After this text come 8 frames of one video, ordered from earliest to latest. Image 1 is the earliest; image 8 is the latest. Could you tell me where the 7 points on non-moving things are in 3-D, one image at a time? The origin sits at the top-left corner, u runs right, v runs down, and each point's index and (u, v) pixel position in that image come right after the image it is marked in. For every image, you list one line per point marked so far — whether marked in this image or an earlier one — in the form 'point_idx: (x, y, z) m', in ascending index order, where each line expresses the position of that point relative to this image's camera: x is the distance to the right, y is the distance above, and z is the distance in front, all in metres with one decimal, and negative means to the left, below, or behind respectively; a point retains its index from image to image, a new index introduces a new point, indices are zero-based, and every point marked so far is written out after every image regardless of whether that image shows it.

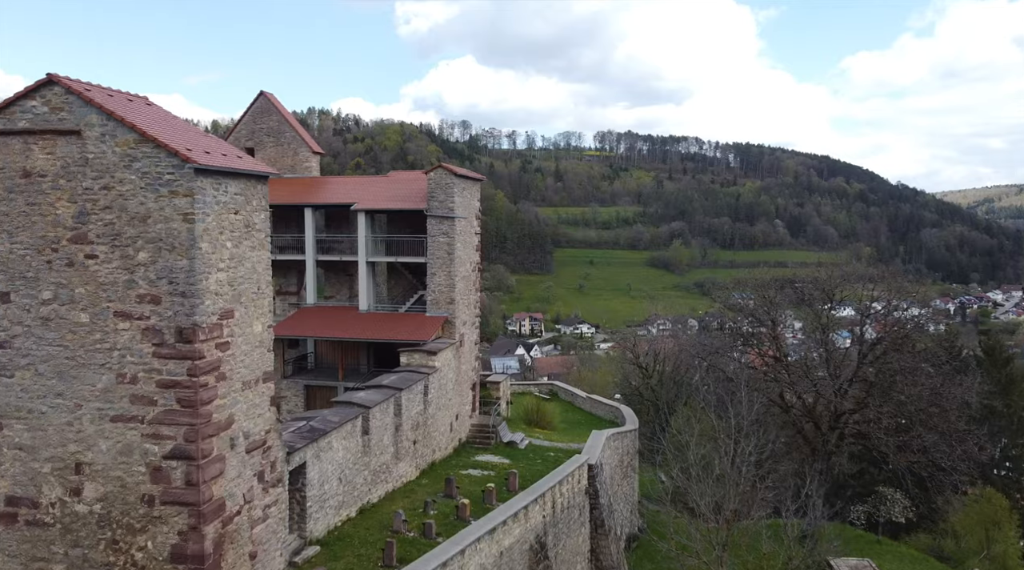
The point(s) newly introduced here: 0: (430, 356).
0: (-1.6, -1.4, +16.4) m
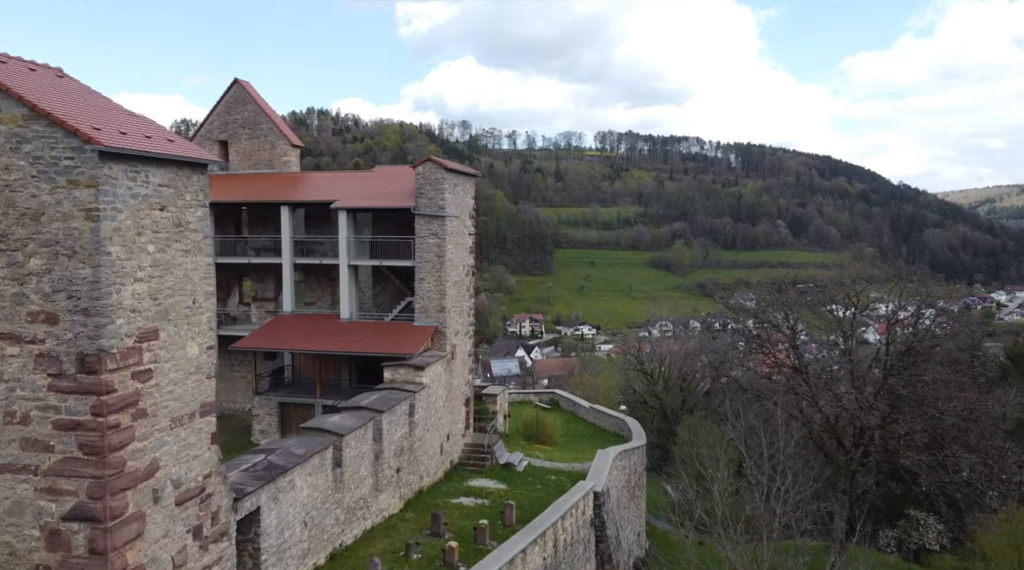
0: (-1.7, -1.5, +14.7) m
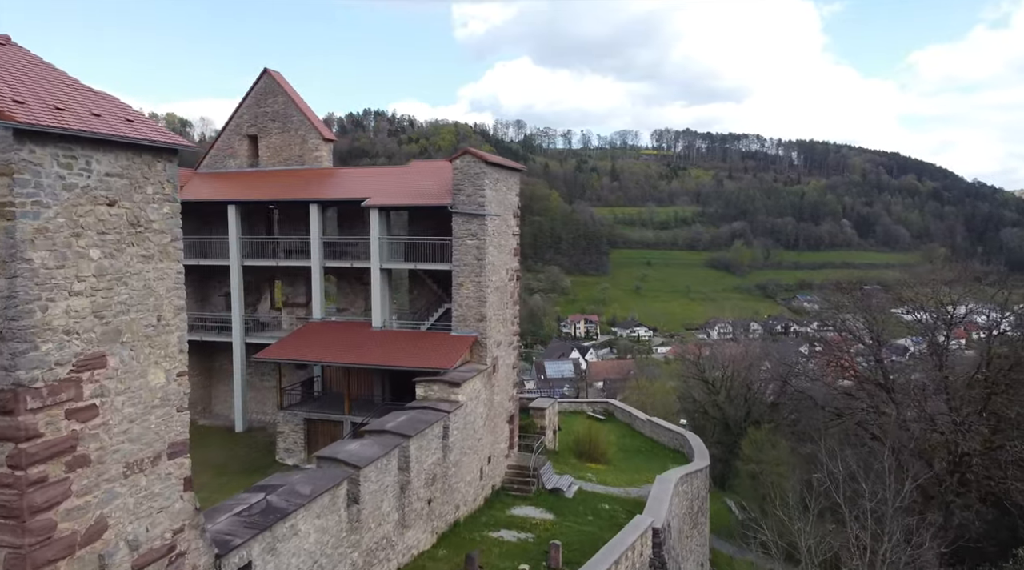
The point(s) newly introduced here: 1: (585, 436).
0: (-1.0, -1.6, +13.1) m
1: (+1.7, -3.5, +19.3) m
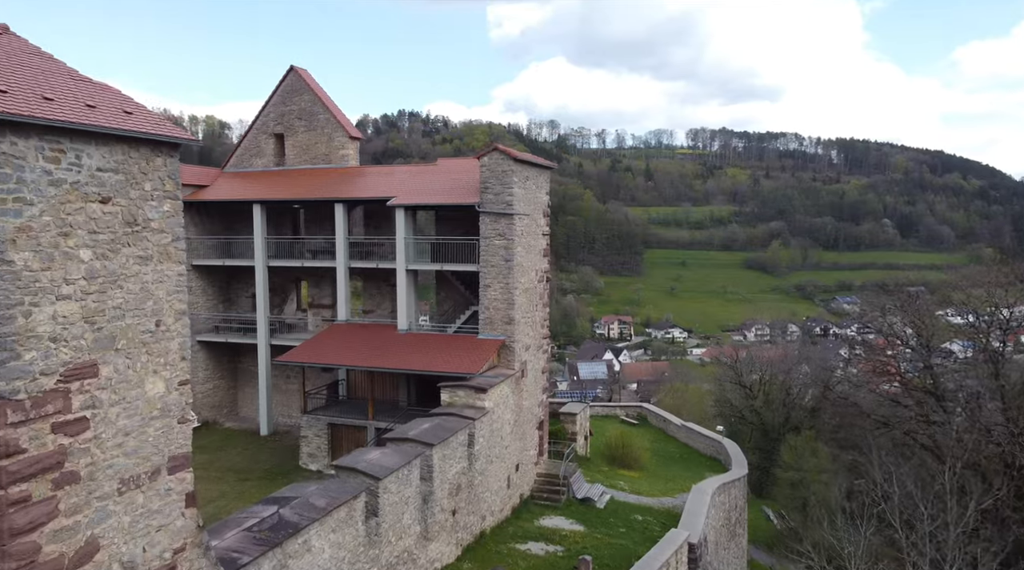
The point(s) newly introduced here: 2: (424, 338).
0: (-0.5, -1.7, +12.6) m
1: (+2.4, -3.5, +18.7) m
2: (-1.6, -0.9, +14.7) m
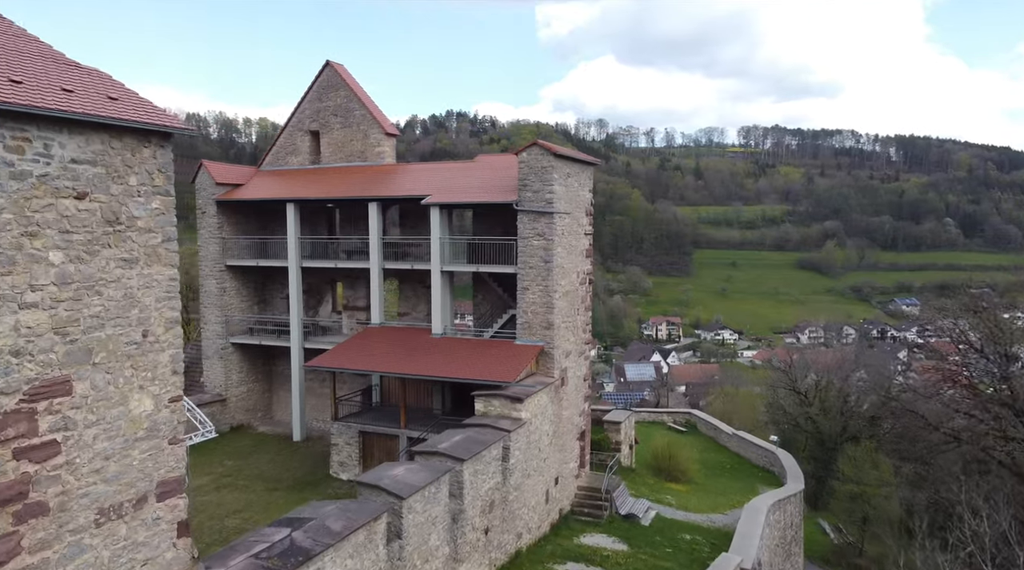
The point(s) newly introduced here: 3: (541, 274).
0: (0.0, -1.7, +11.9) m
1: (+3.3, -3.6, +17.8) m
2: (-0.9, -1.0, +14.1) m
3: (+0.5, +0.2, +13.3) m
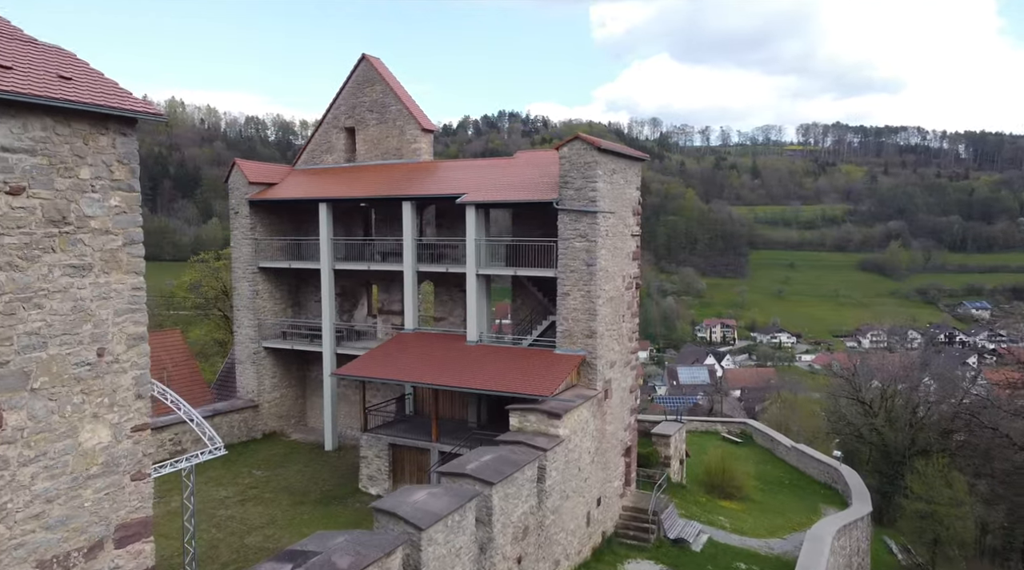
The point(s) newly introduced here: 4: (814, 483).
0: (+0.5, -1.8, +11.0) m
1: (+4.1, -3.7, +16.7) m
2: (-0.3, -1.0, +13.2) m
3: (+1.1, +0.1, +12.3) m
4: (+6.8, -4.5, +18.8) m
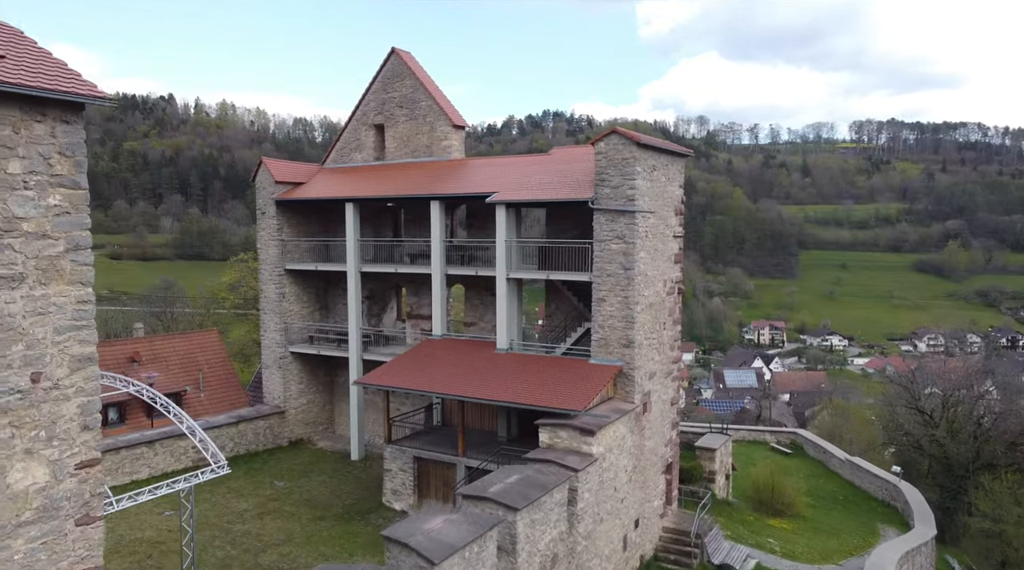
0: (+0.9, -1.8, +10.1) m
1: (+4.8, -3.8, +15.6) m
2: (+0.2, -1.1, +12.4) m
3: (+1.5, 0.0, +11.5) m
4: (+7.6, -4.6, +17.6) m
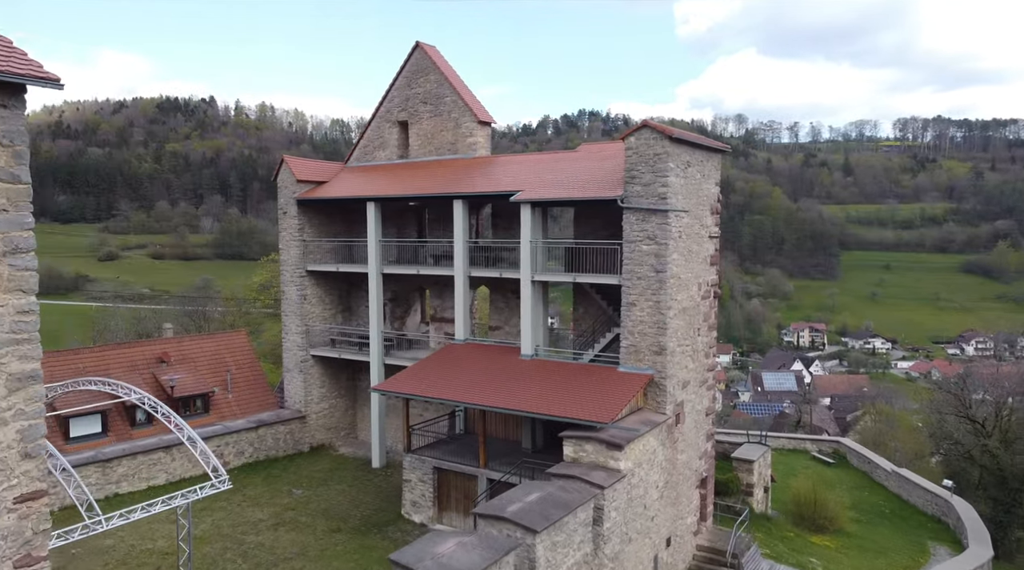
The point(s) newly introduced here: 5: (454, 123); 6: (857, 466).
0: (+1.1, -1.9, +9.5) m
1: (+5.2, -3.8, +14.8) m
2: (+0.6, -1.2, +11.7) m
3: (+1.8, 0.0, +10.8) m
4: (+8.1, -4.6, +16.6) m
5: (-1.0, +3.0, +15.3) m
6: (+8.2, -4.3, +19.9) m
